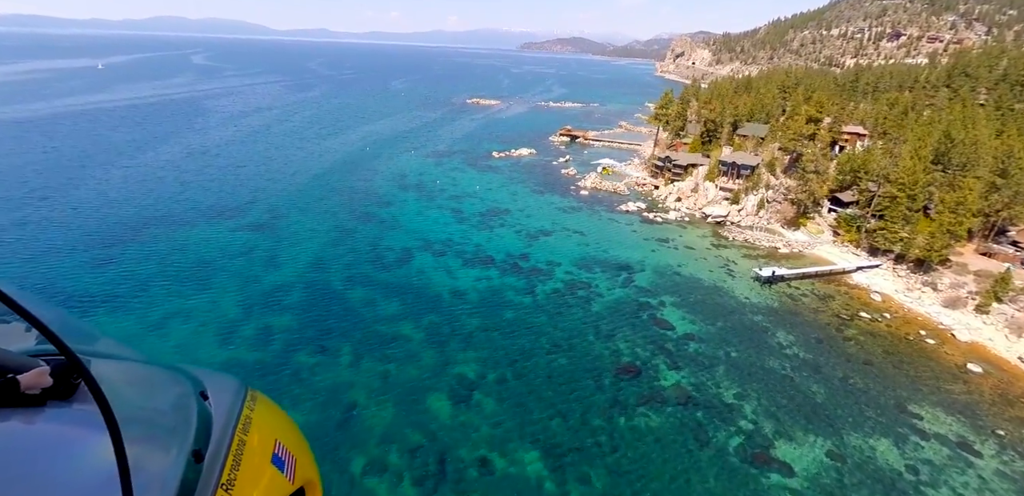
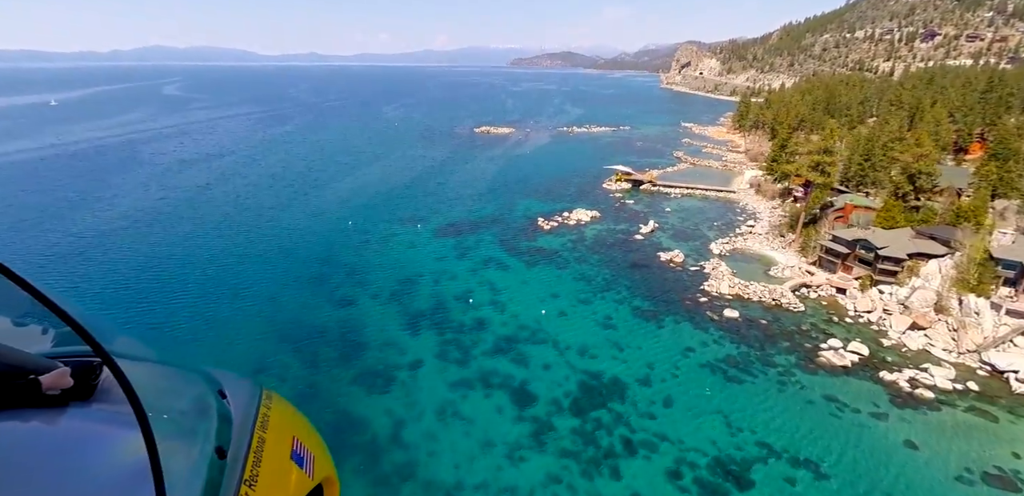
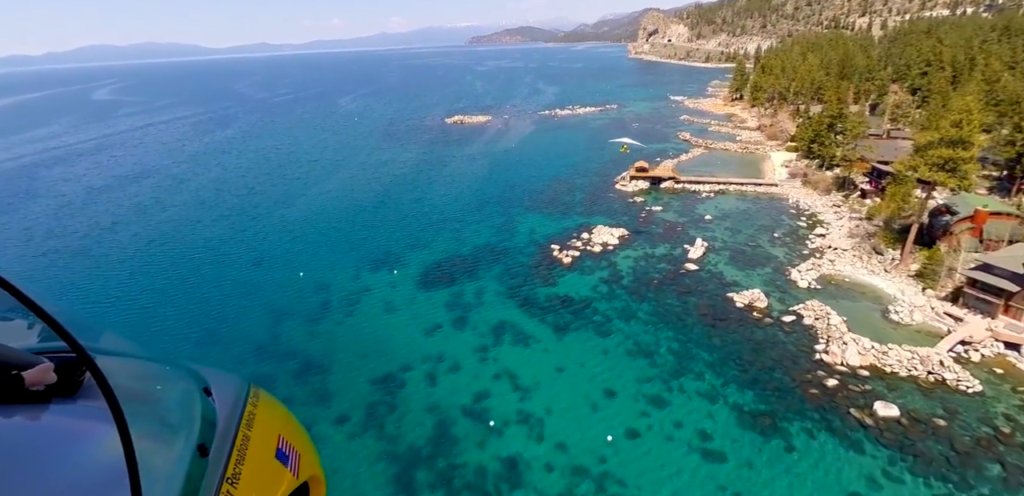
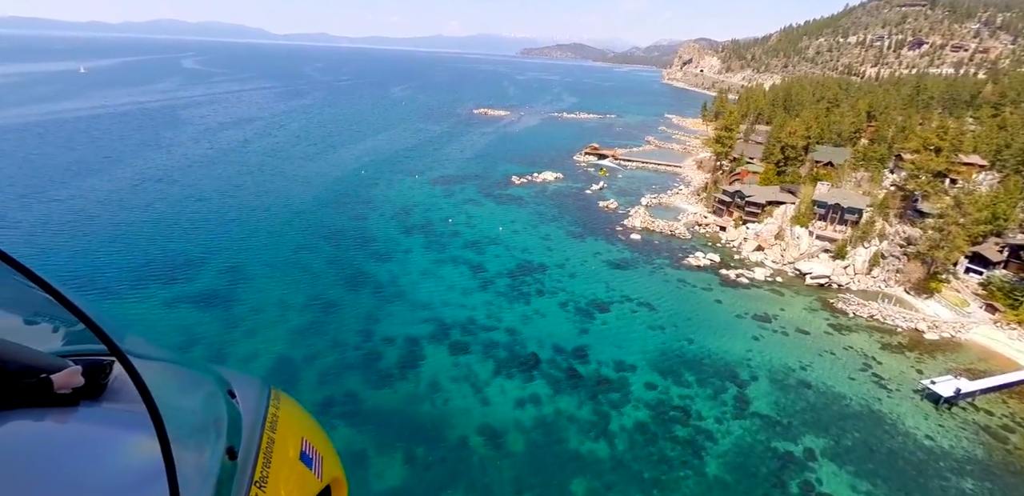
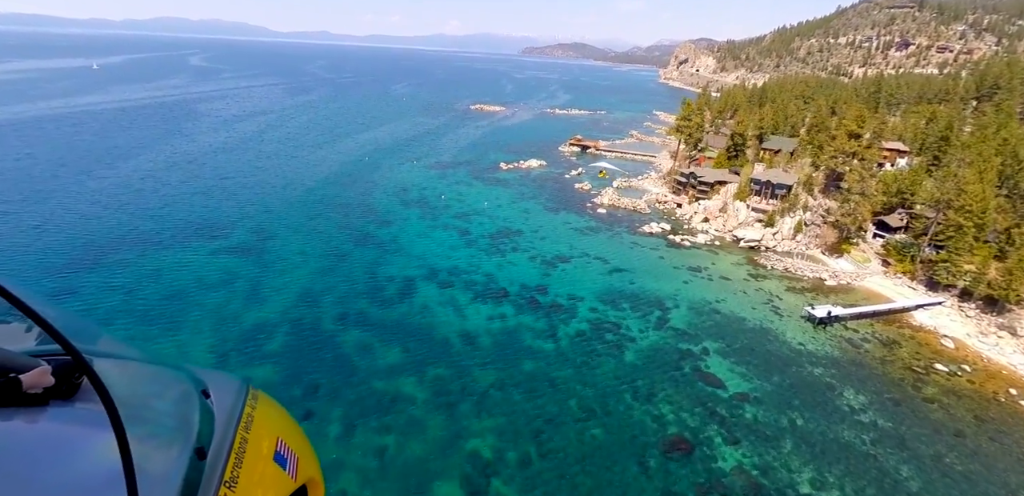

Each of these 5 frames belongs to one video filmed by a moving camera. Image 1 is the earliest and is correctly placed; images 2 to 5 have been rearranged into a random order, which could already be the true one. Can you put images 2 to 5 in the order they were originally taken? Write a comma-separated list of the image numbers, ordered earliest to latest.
5, 4, 2, 3
